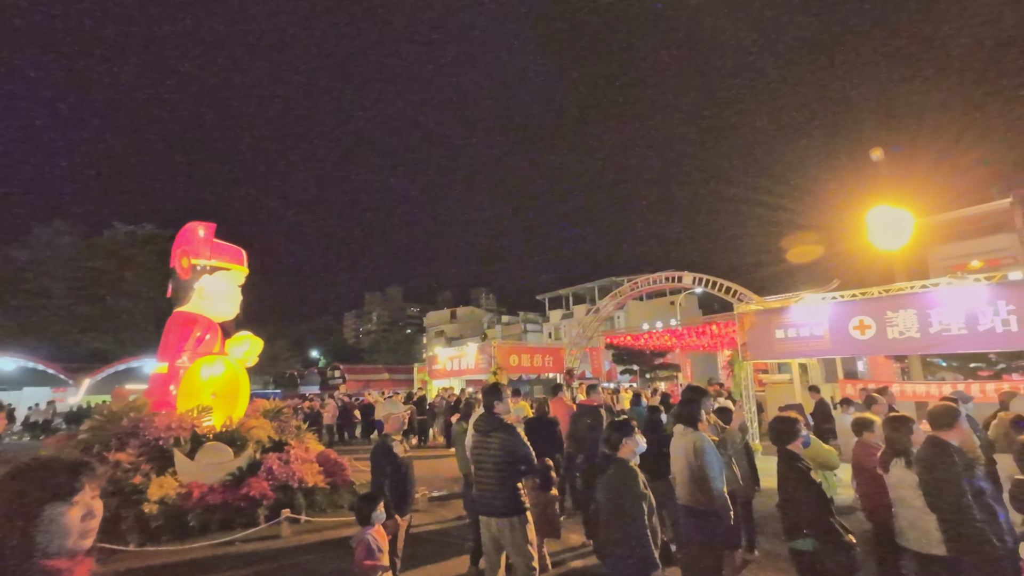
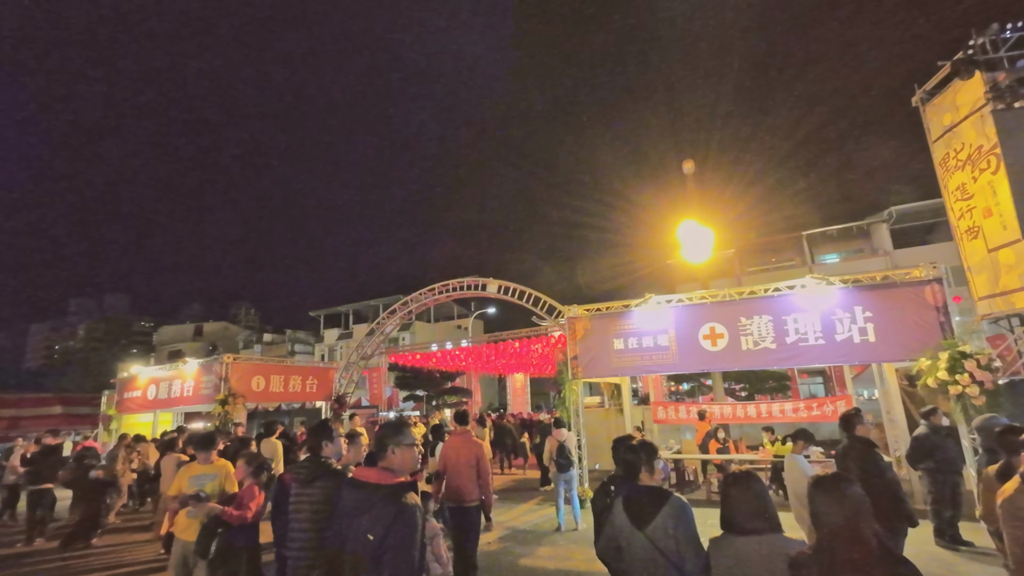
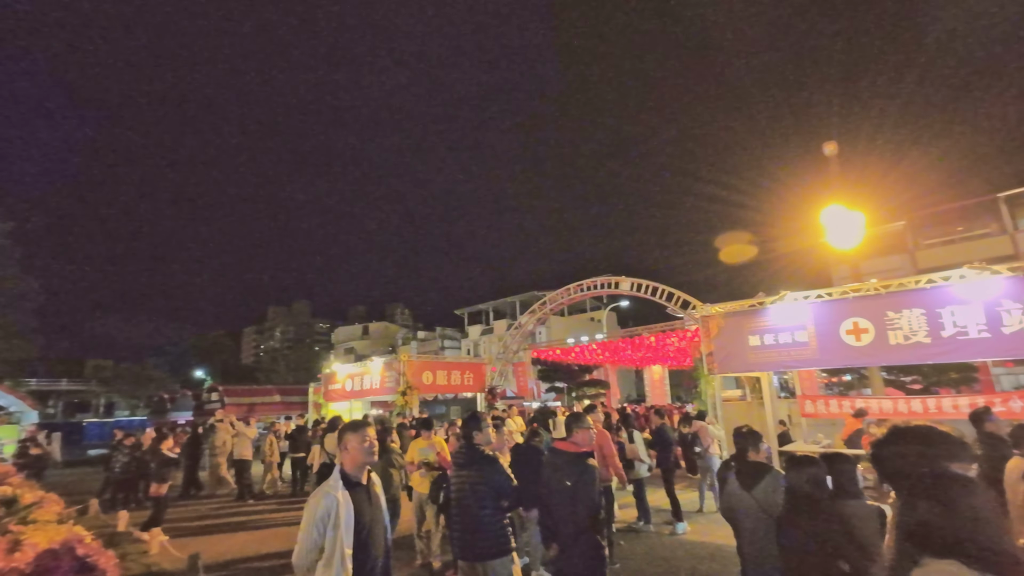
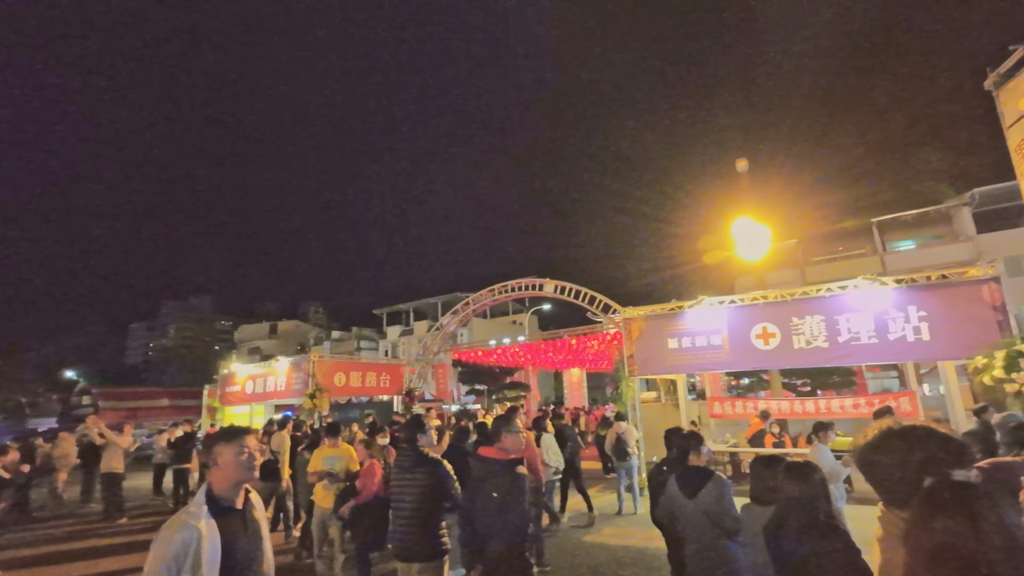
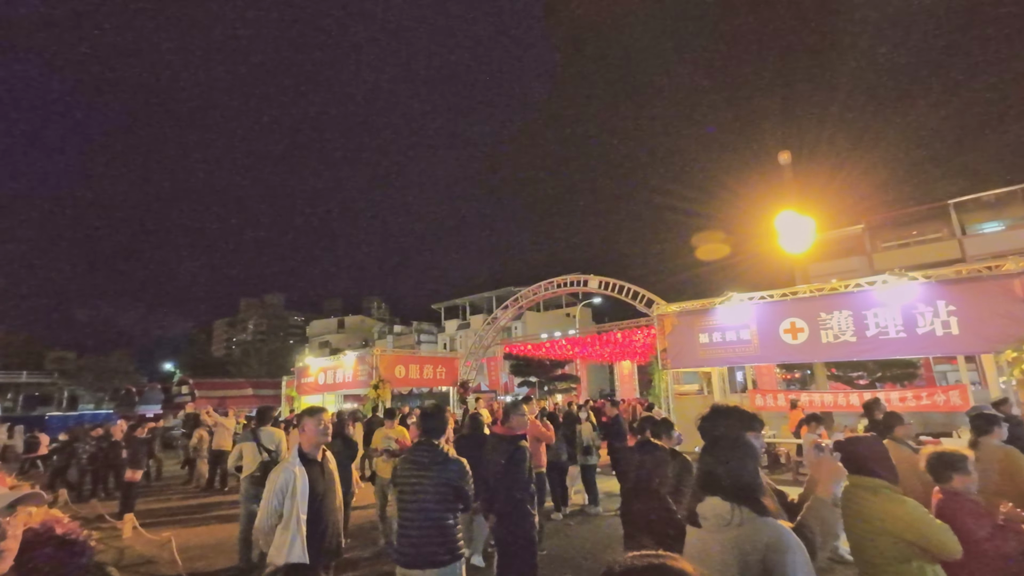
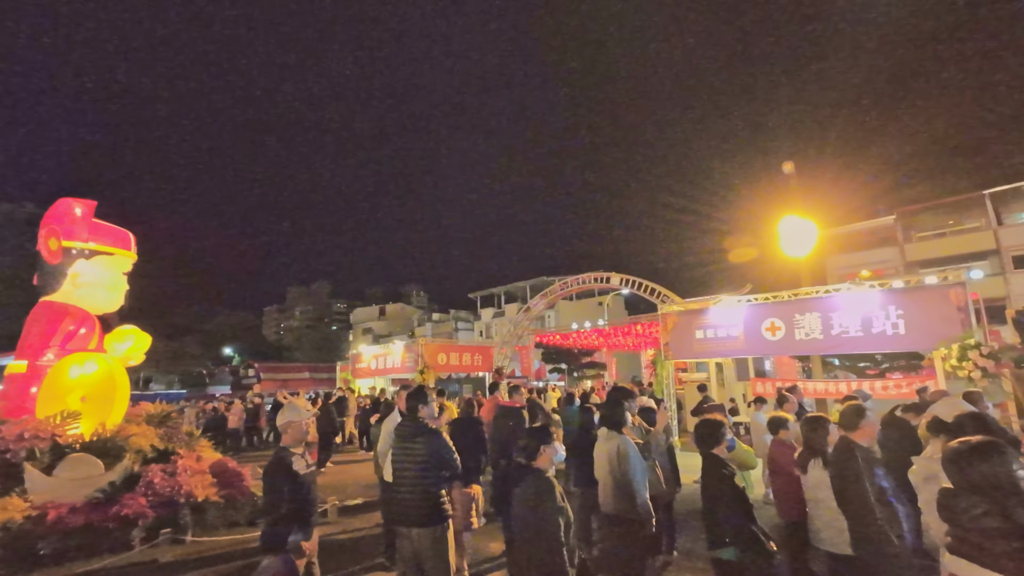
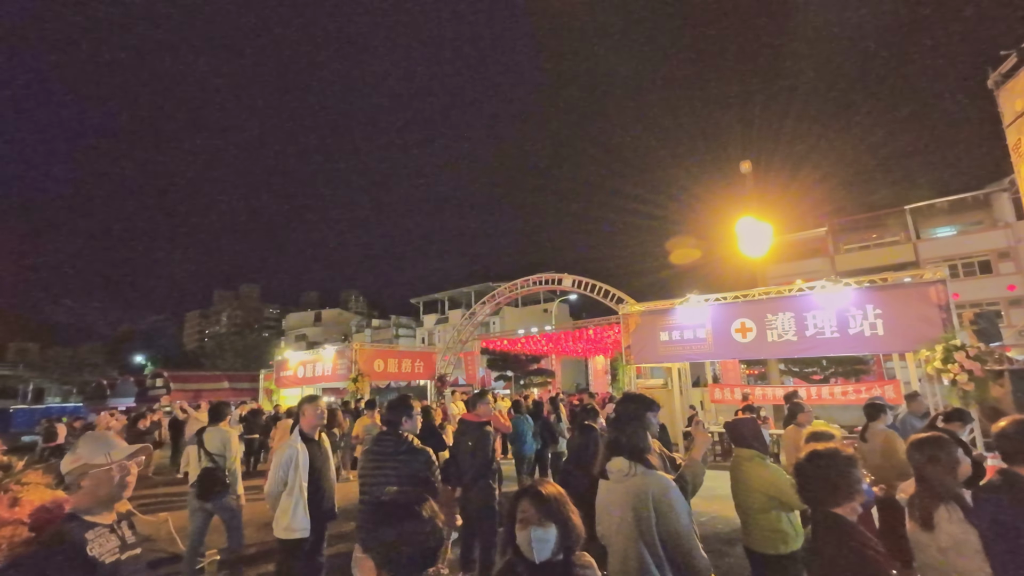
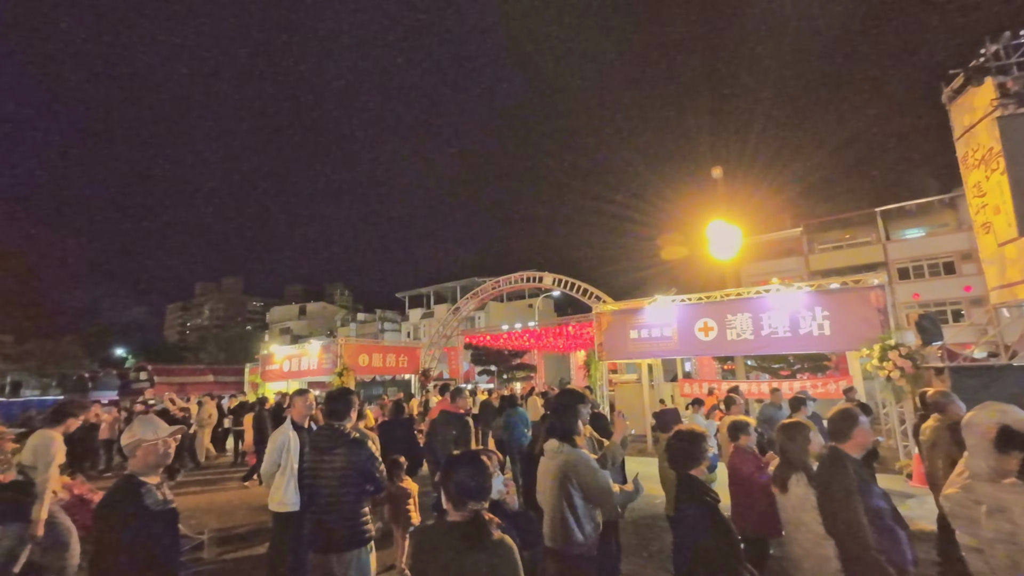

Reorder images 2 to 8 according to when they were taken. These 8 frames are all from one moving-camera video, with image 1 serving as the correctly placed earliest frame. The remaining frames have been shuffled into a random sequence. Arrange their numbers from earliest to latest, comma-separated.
6, 8, 7, 5, 3, 4, 2
